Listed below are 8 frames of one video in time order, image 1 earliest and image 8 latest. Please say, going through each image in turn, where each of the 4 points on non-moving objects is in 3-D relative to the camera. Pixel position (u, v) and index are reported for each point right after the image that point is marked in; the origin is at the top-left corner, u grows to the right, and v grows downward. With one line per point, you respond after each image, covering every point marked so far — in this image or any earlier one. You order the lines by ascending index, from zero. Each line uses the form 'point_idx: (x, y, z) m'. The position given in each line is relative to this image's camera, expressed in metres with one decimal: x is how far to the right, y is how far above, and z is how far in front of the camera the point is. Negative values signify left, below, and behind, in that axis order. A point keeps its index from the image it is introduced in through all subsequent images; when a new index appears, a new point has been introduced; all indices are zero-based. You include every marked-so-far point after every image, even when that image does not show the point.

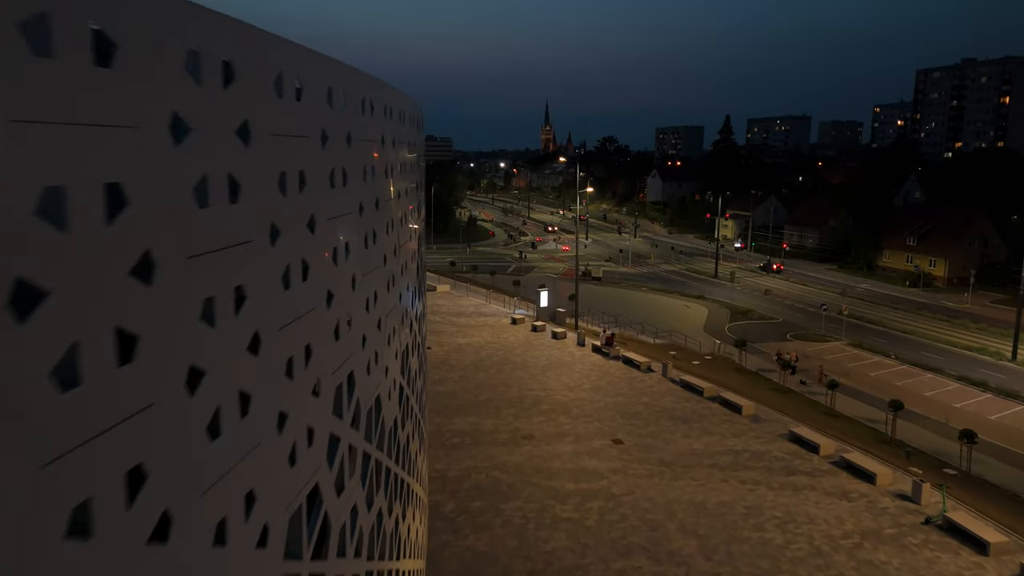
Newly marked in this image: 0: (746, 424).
0: (+6.5, -3.8, +19.4) m
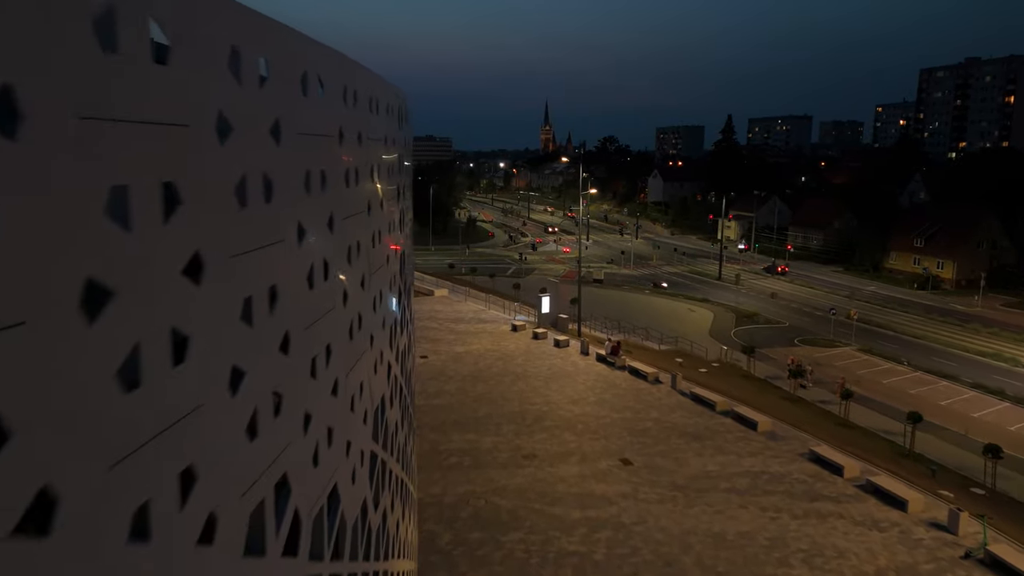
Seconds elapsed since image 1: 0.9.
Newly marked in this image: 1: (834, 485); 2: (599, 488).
0: (+6.6, -4.0, +18.2) m
1: (+7.4, -4.5, +15.9) m
2: (+2.0, -4.5, +15.7) m
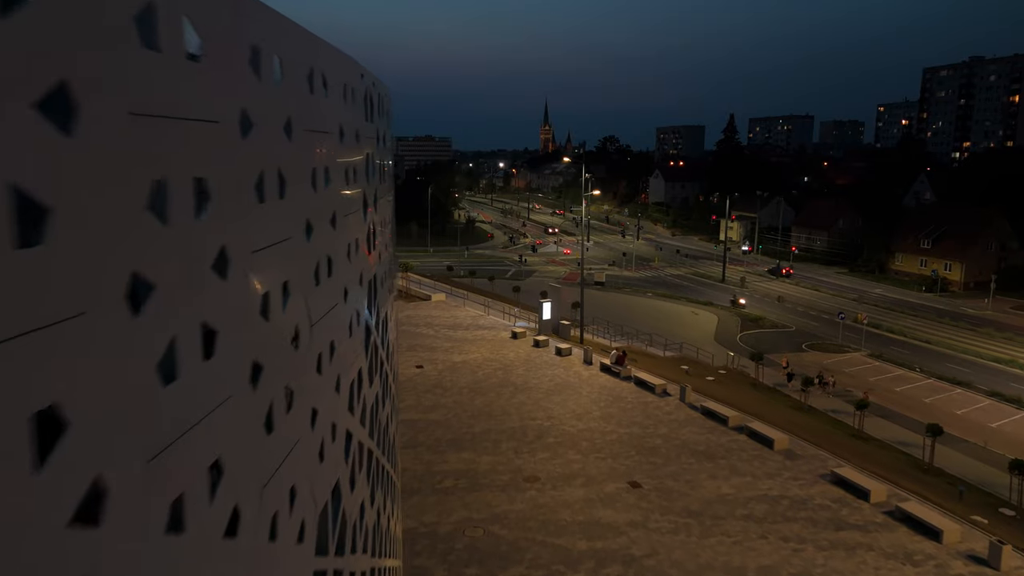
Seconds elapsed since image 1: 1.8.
0: (+6.6, -4.3, +17.0) m
1: (+7.4, -4.7, +14.7) m
2: (+2.0, -4.8, +14.5) m
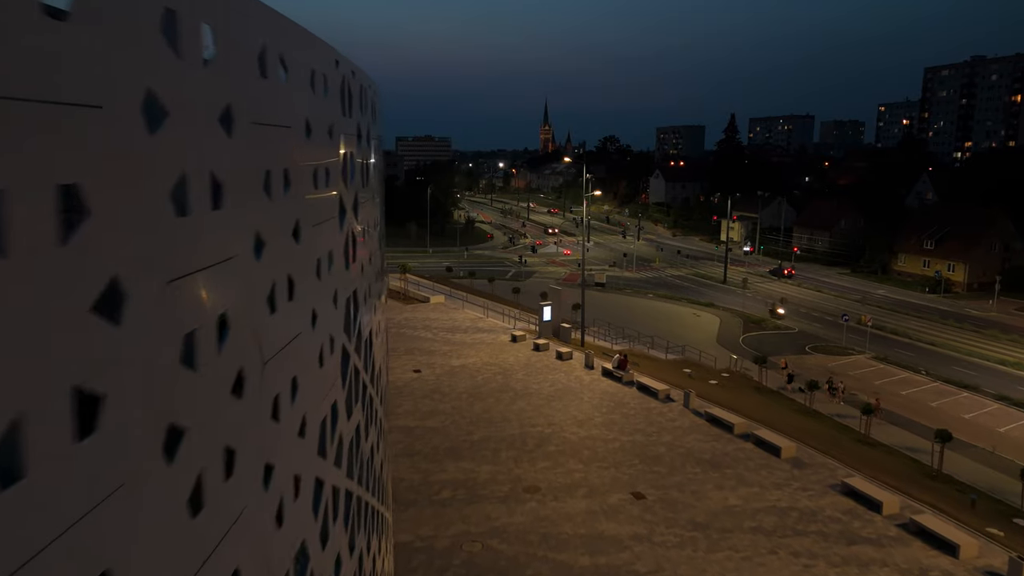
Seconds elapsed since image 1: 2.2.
0: (+6.5, -4.4, +16.5) m
1: (+7.4, -4.8, +14.2) m
2: (+2.0, -4.9, +14.0) m
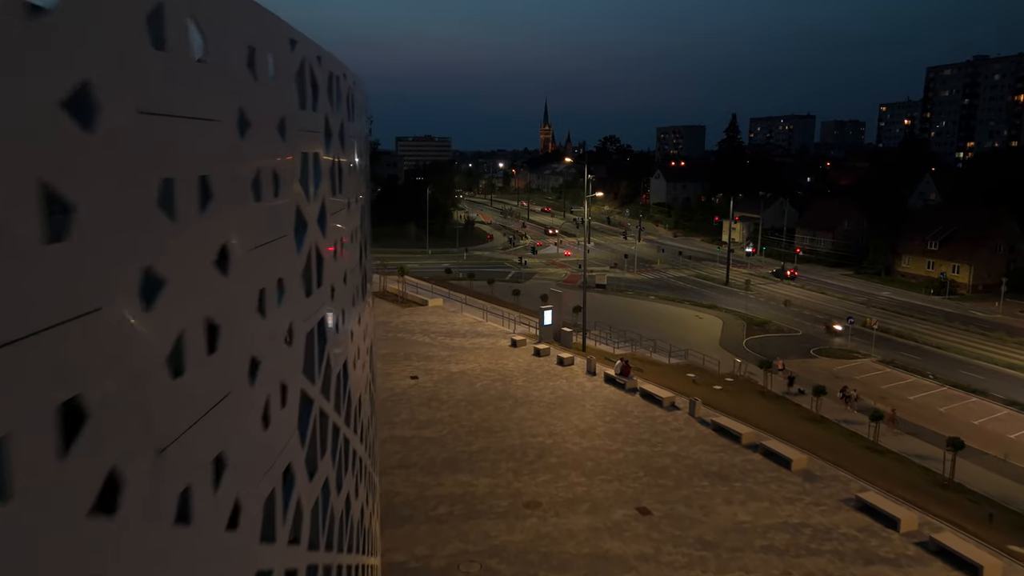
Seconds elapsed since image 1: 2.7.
0: (+6.5, -4.5, +15.8) m
1: (+7.4, -5.0, +13.5) m
2: (+2.0, -5.0, +13.3) m
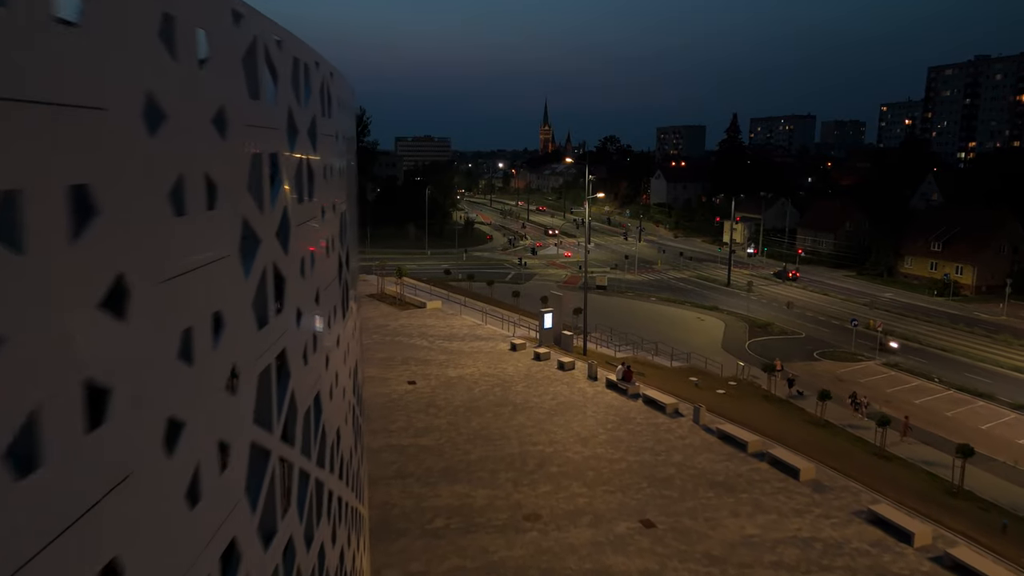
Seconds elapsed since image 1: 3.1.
0: (+6.5, -4.6, +15.3) m
1: (+7.4, -5.1, +13.0) m
2: (+1.9, -5.1, +12.8) m
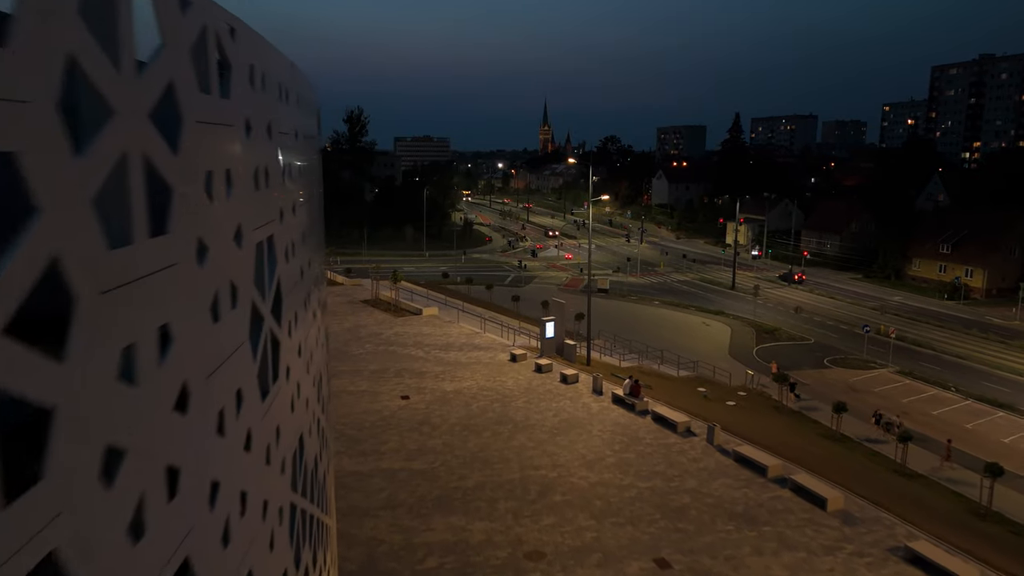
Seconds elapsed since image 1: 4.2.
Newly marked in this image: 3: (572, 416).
0: (+6.5, -4.9, +13.9) m
1: (+7.4, -5.3, +11.6) m
2: (+1.9, -5.3, +11.4) m
3: (+1.7, -3.6, +19.7) m
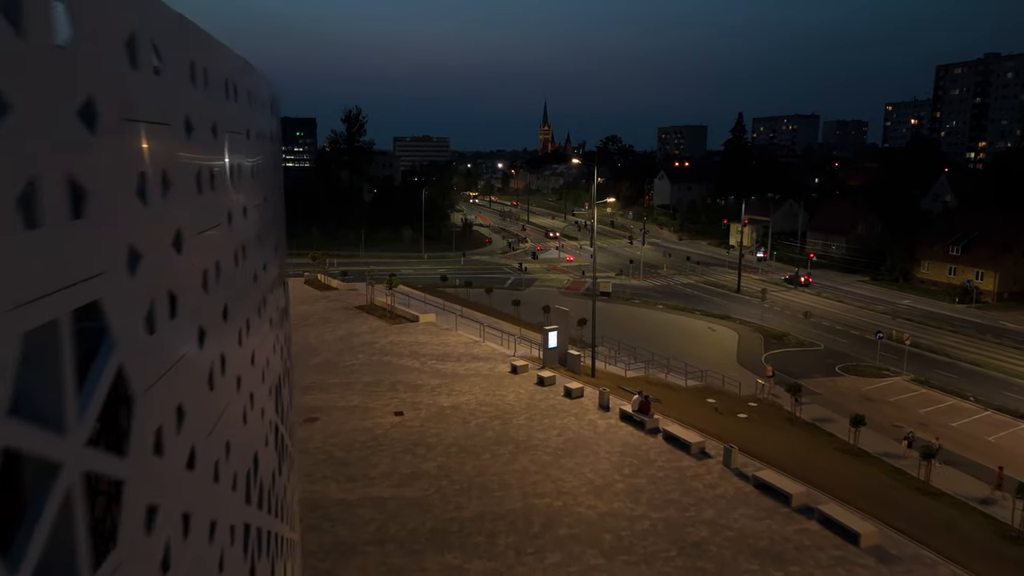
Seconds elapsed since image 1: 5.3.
0: (+6.6, -5.1, +12.6) m
1: (+7.4, -5.6, +10.3) m
2: (+2.0, -5.6, +10.1) m
3: (+1.7, -3.9, +18.4) m
